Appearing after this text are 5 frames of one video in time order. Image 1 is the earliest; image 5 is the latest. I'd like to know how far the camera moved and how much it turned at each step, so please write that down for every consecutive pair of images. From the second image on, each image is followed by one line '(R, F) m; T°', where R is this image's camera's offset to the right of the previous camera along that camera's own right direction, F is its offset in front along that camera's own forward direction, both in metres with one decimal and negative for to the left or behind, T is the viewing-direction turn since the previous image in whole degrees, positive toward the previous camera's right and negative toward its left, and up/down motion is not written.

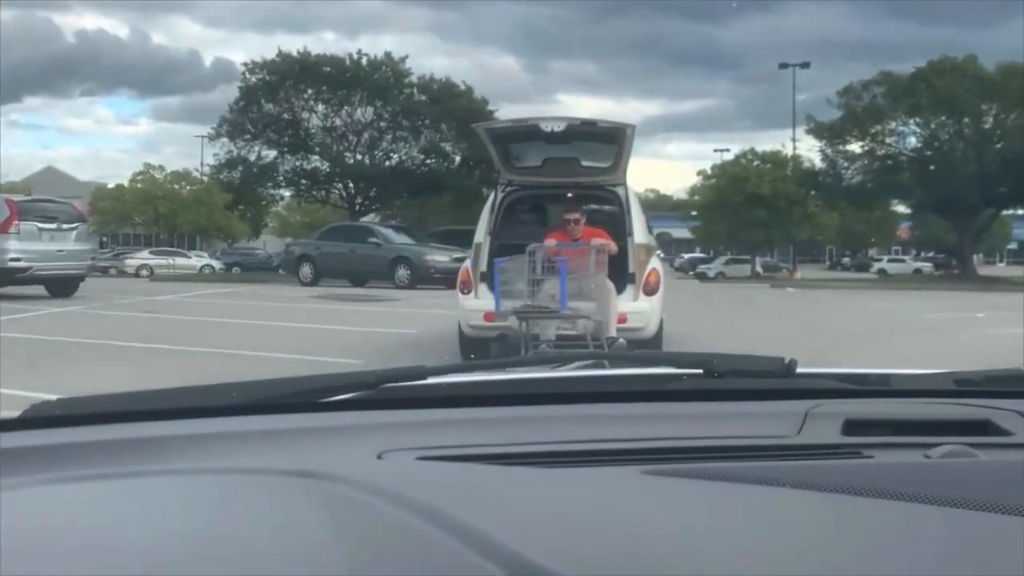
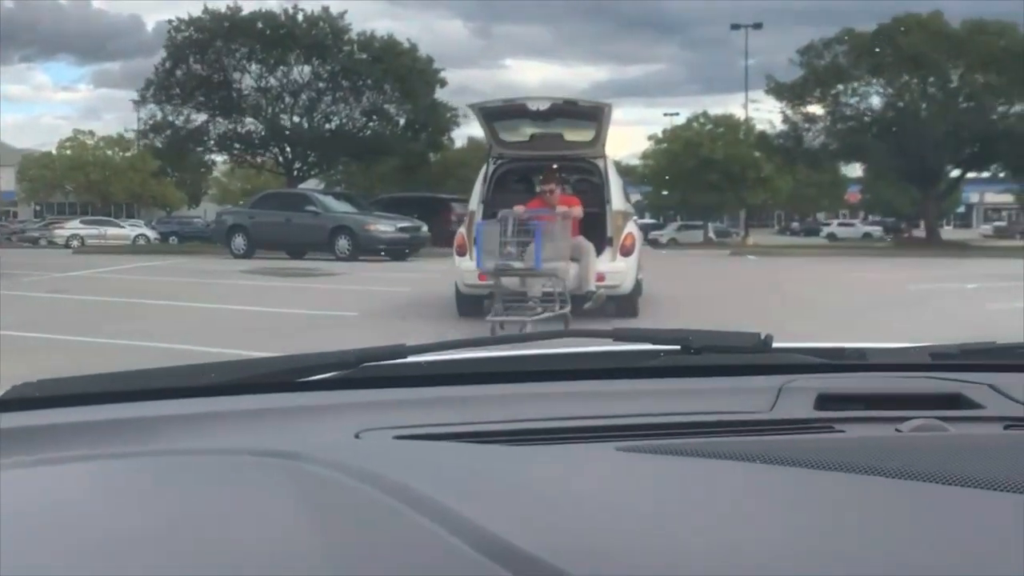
(0.0, +0.5) m; +3°
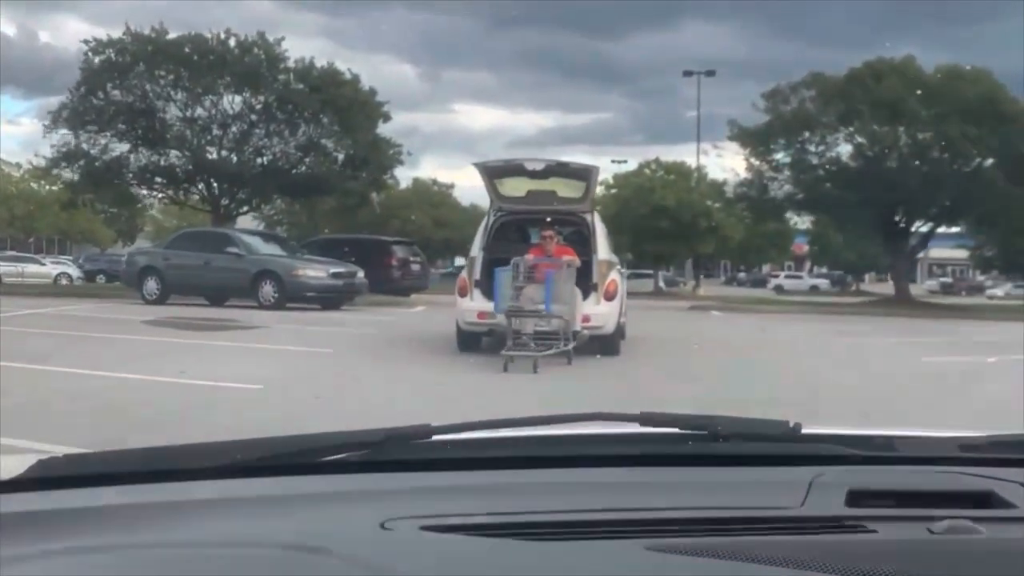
(0.0, +0.7) m; +3°
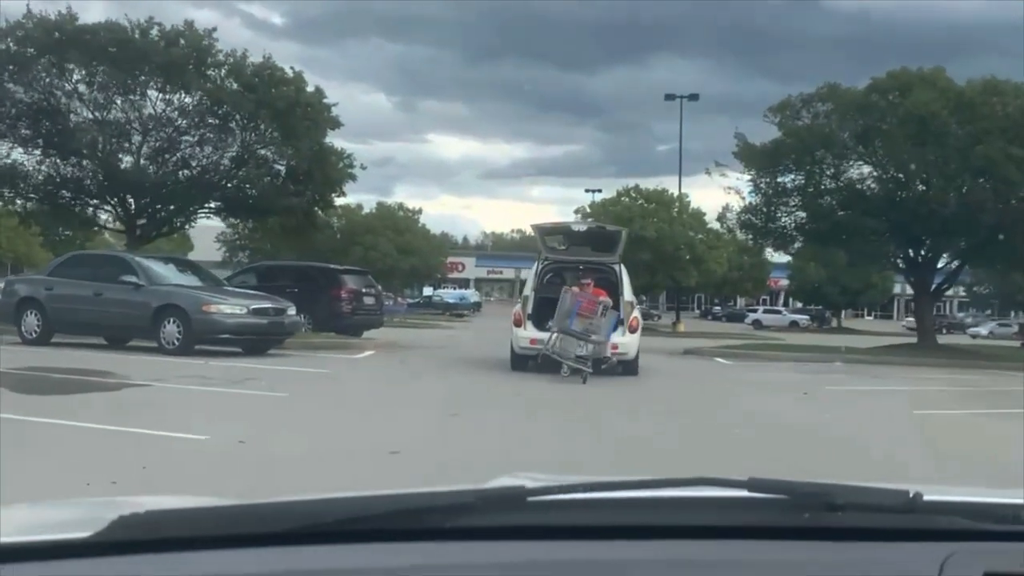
(0.0, +1.3) m; +1°
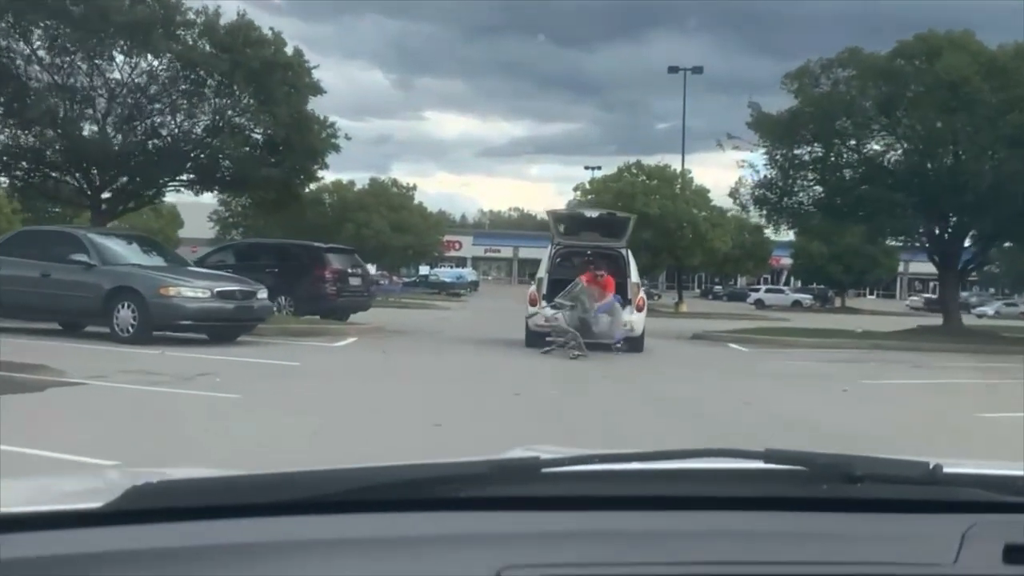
(0.0, +0.6) m; 0°
